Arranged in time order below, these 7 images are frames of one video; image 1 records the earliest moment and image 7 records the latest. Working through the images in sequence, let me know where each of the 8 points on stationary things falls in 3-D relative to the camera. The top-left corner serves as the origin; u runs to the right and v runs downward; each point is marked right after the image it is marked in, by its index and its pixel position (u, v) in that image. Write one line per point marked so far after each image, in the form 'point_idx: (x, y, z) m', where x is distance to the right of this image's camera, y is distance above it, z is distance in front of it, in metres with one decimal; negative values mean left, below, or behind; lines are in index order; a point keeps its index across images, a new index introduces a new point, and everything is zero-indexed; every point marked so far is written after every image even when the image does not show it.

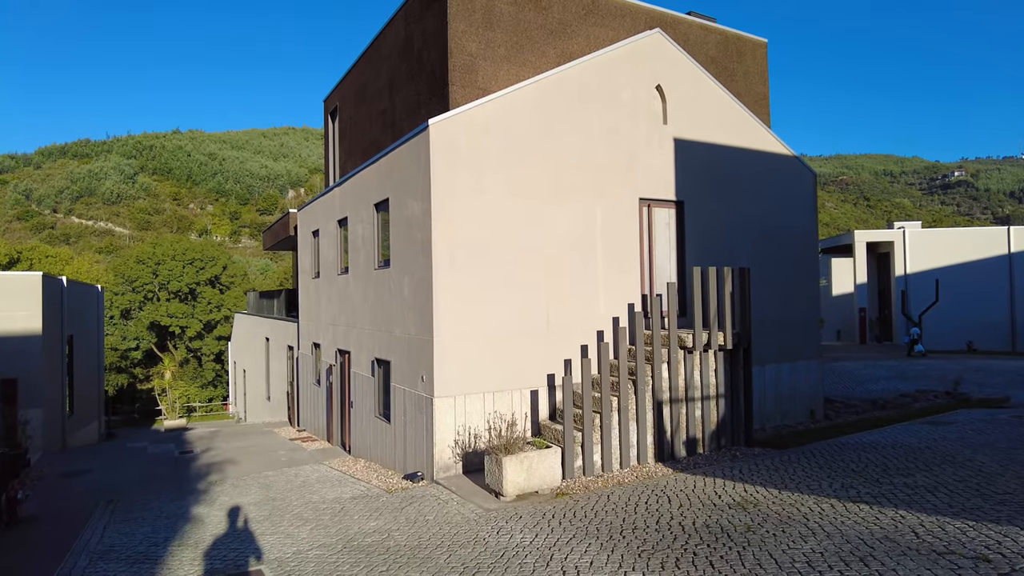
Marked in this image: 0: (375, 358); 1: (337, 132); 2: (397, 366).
0: (-2.0, -1.0, +9.4) m
1: (-3.6, +3.2, +13.7) m
2: (-1.5, -1.0, +8.5) m
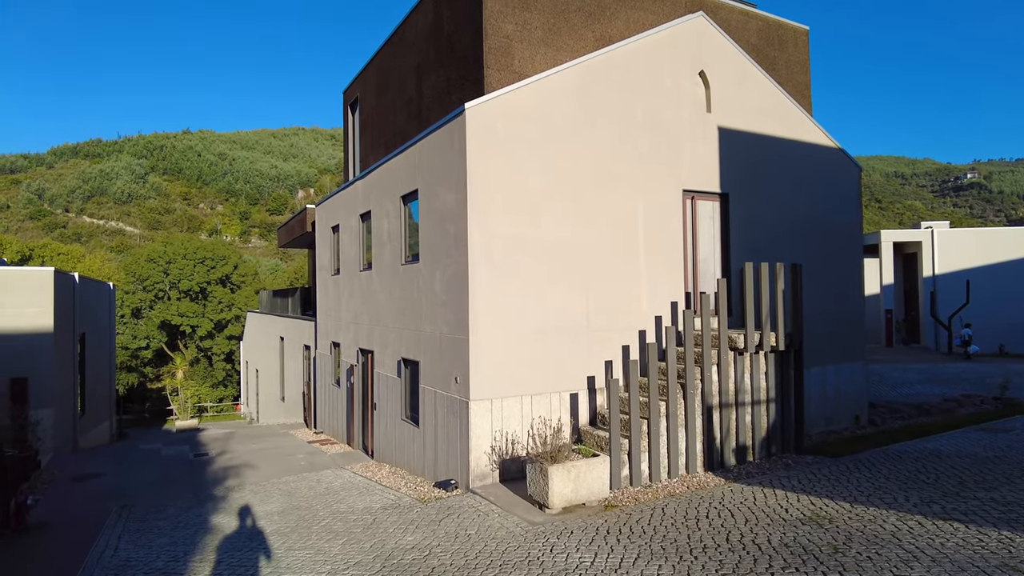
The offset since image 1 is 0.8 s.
0: (-1.5, -1.0, +9.0) m
1: (-3.1, +3.3, +13.2) m
2: (-1.0, -0.9, +8.0) m
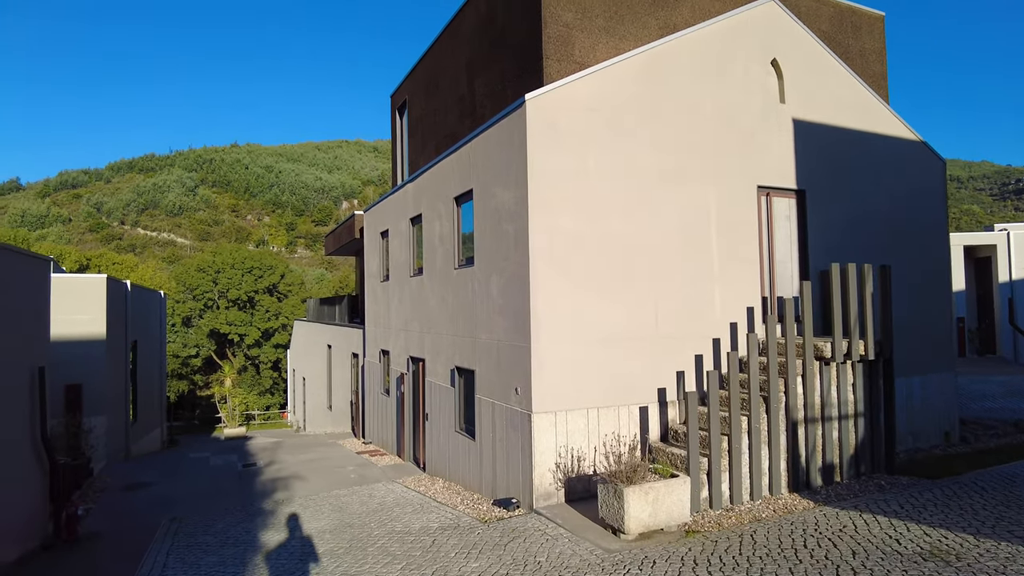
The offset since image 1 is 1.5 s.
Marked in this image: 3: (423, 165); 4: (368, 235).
0: (-0.7, -1.0, +8.5) m
1: (-2.1, +3.2, +12.9) m
2: (-0.3, -1.0, +7.5) m
3: (-1.5, +2.1, +11.3) m
4: (-2.9, +1.1, +13.3) m
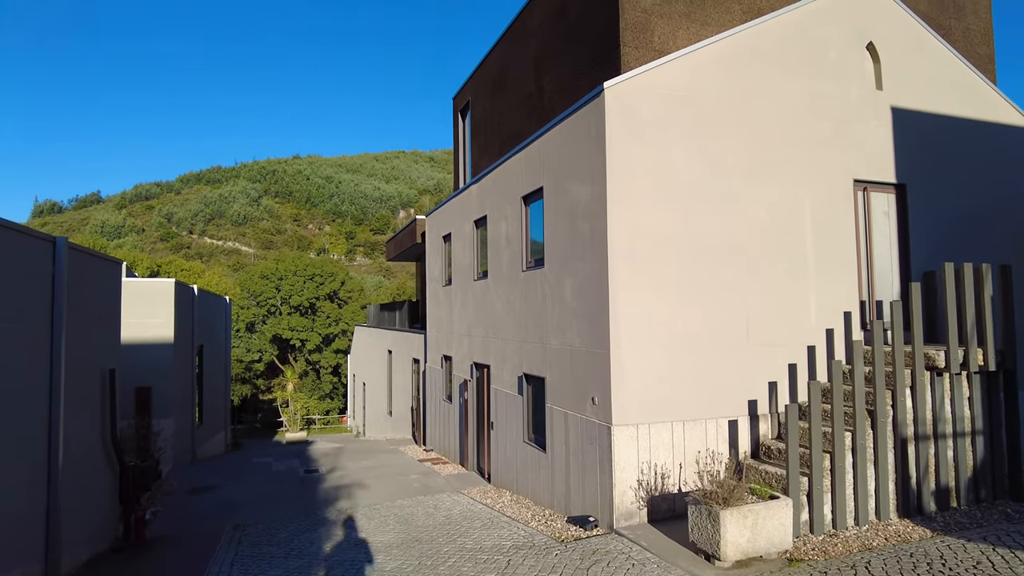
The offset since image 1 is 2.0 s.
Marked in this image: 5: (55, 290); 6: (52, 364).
0: (+0.1, -1.1, +8.1) m
1: (-0.9, +3.1, +12.7) m
2: (+0.5, -1.0, +7.1) m
3: (-0.4, +2.0, +11.0) m
4: (-1.6, +1.0, +13.1) m
5: (-4.2, 0.0, +6.0) m
6: (-4.2, -0.7, +6.0) m
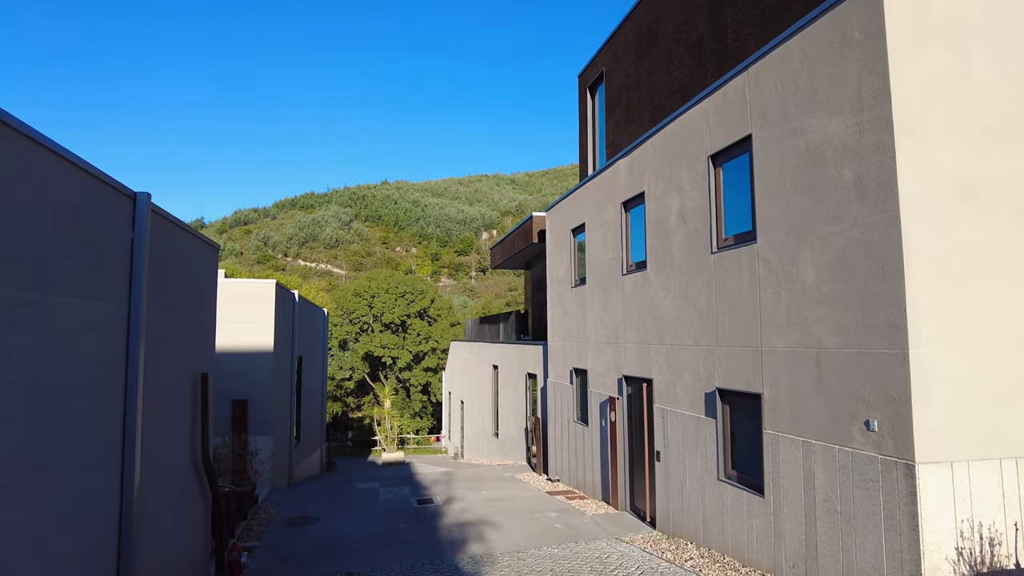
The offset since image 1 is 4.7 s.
0: (+1.9, -0.9, +6.2) m
1: (+1.4, +3.0, +10.9) m
2: (+2.1, -0.9, +5.1) m
3: (+1.7, +2.1, +9.1) m
4: (+0.7, +0.9, +11.4) m
5: (-2.7, +0.2, +4.6) m
6: (-2.7, -0.5, +4.6) m
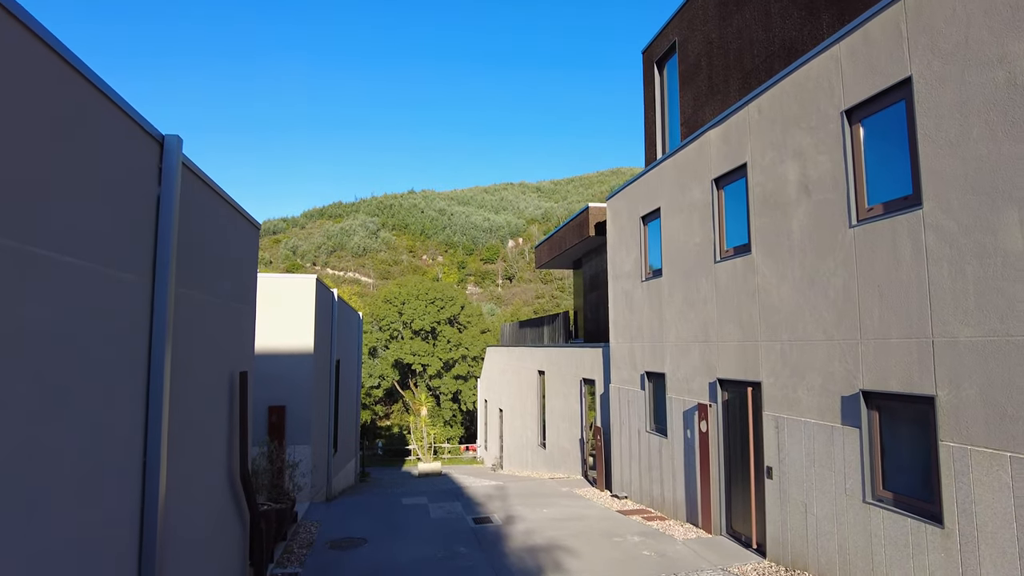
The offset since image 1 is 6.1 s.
0: (+2.6, -0.8, +5.0) m
1: (+2.4, +3.1, +9.9) m
2: (+2.8, -0.7, +4.0) m
3: (+2.5, +2.2, +8.1) m
4: (+1.7, +1.0, +10.3) m
5: (-2.0, +0.3, +3.7) m
6: (-2.0, -0.4, +3.6) m
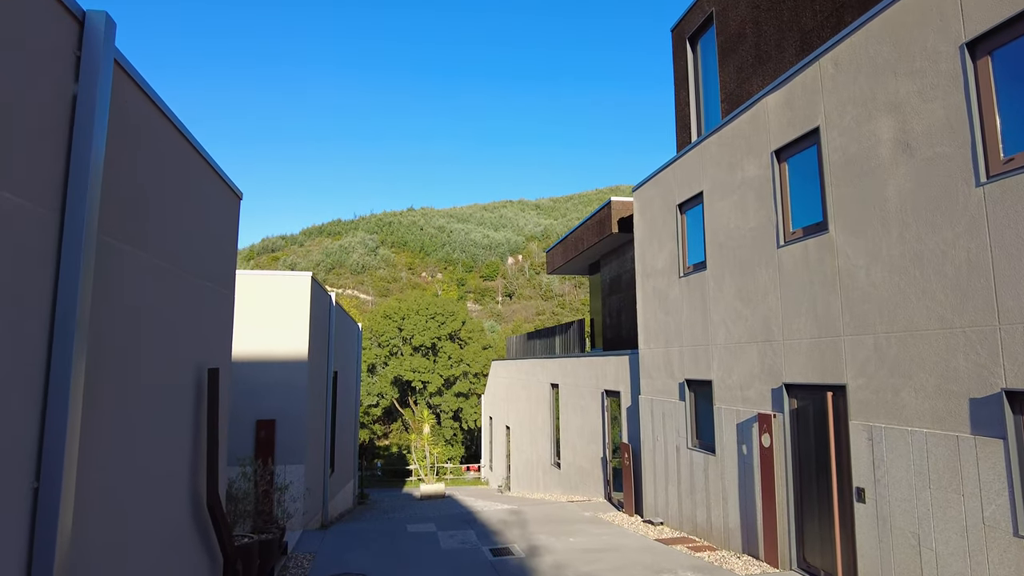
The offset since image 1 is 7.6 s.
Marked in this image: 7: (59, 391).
0: (+2.9, -0.6, +3.9) m
1: (+2.6, +3.1, +8.9) m
2: (+3.1, -0.5, +2.9) m
3: (+2.8, +2.2, +7.0) m
4: (+1.9, +1.0, +9.3) m
5: (-1.7, +0.5, +2.6) m
6: (-1.7, -0.2, +2.5) m
7: (-1.7, -0.4, +2.5) m
